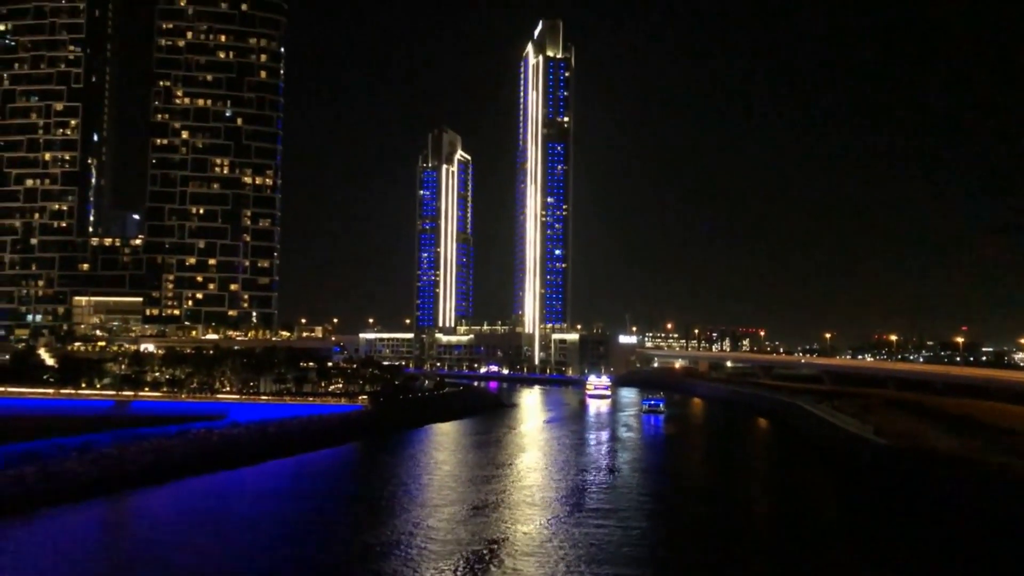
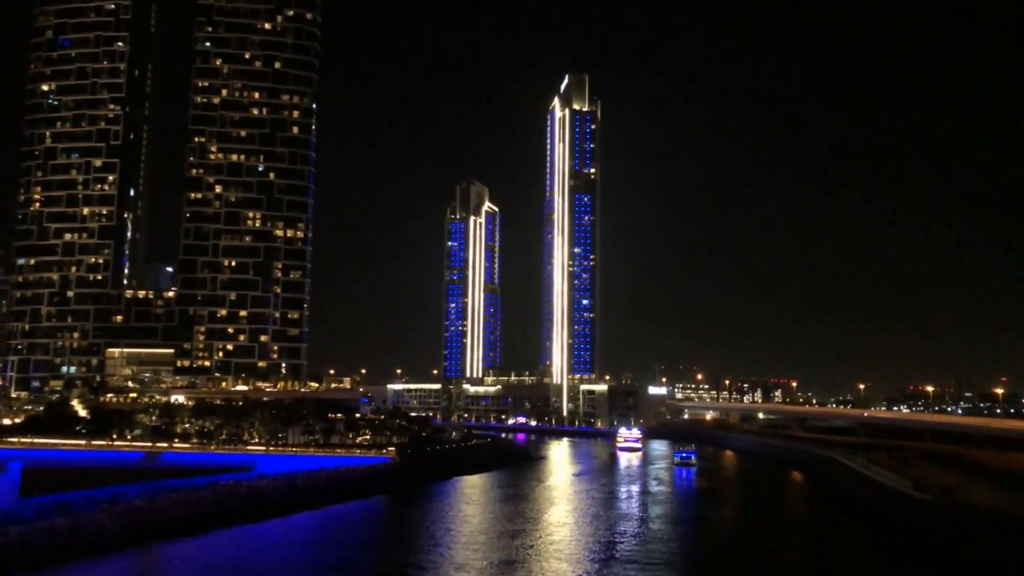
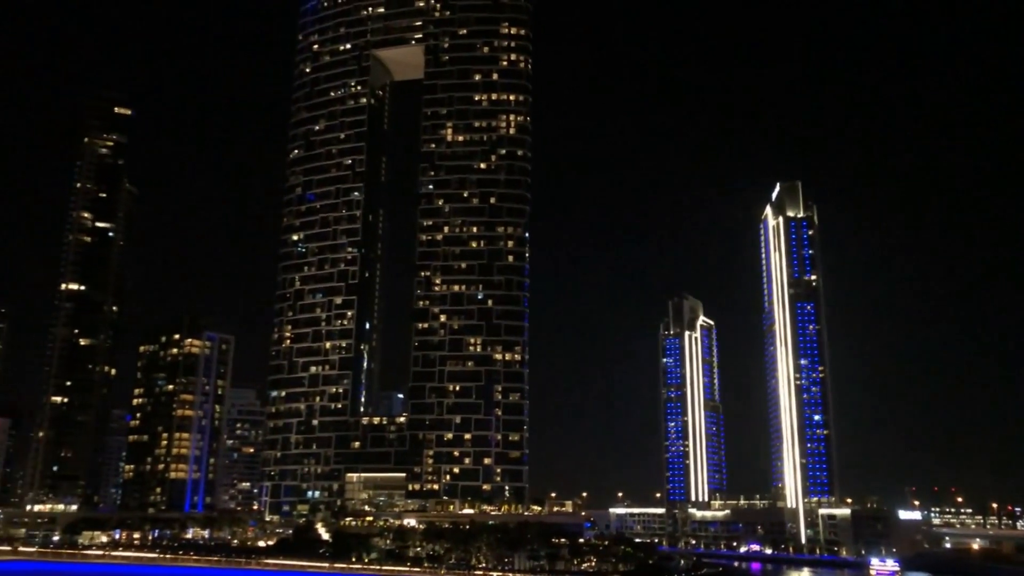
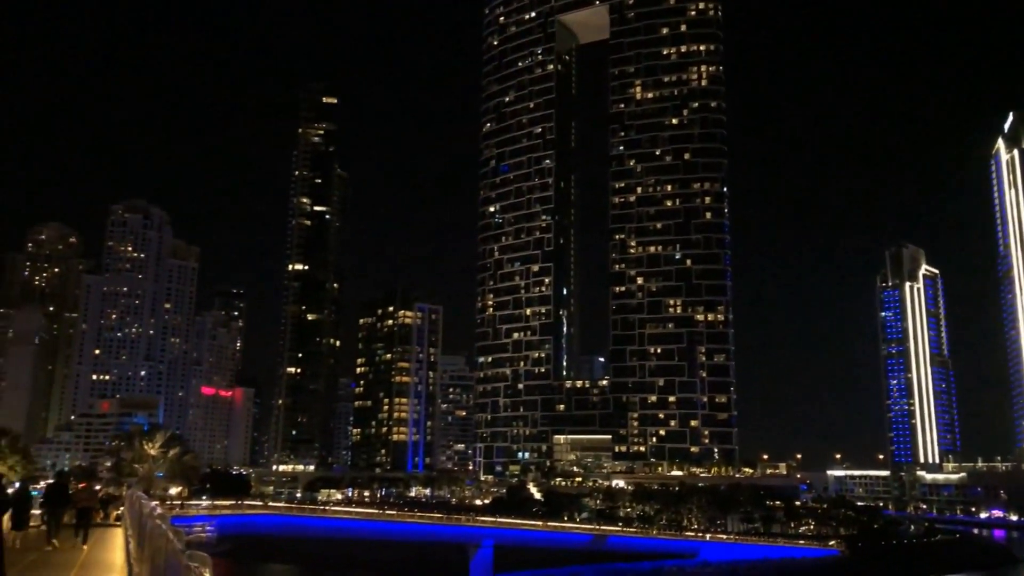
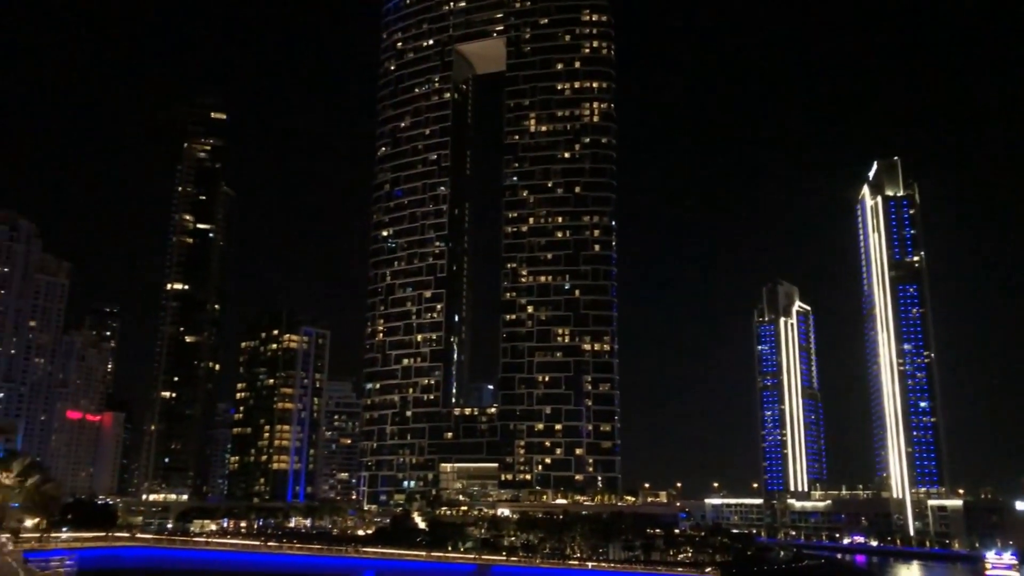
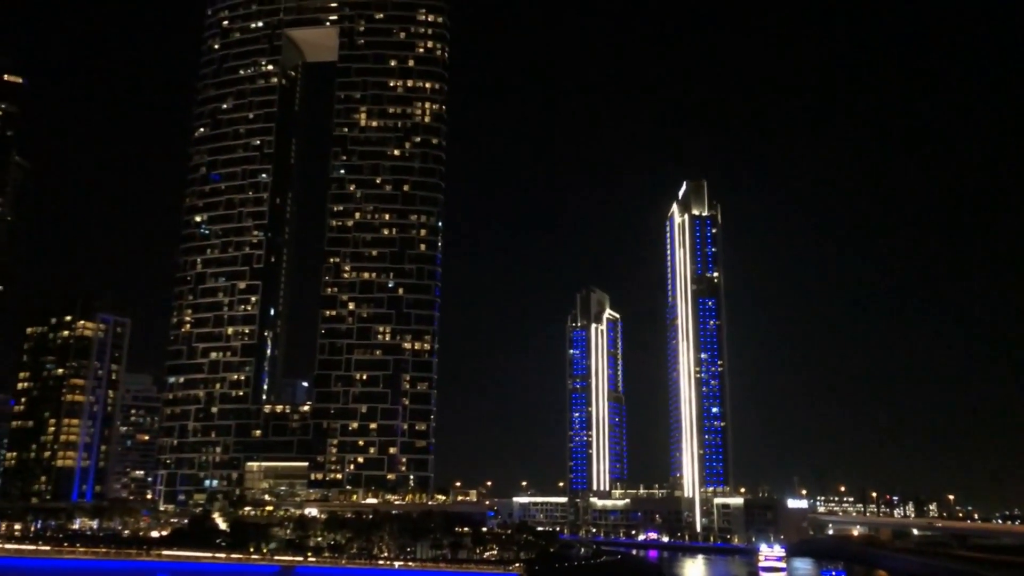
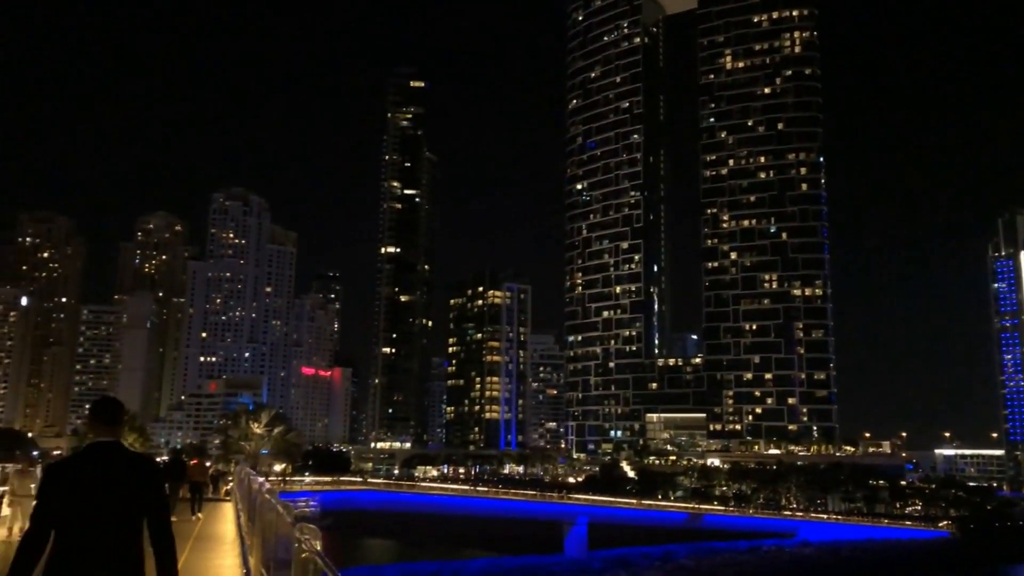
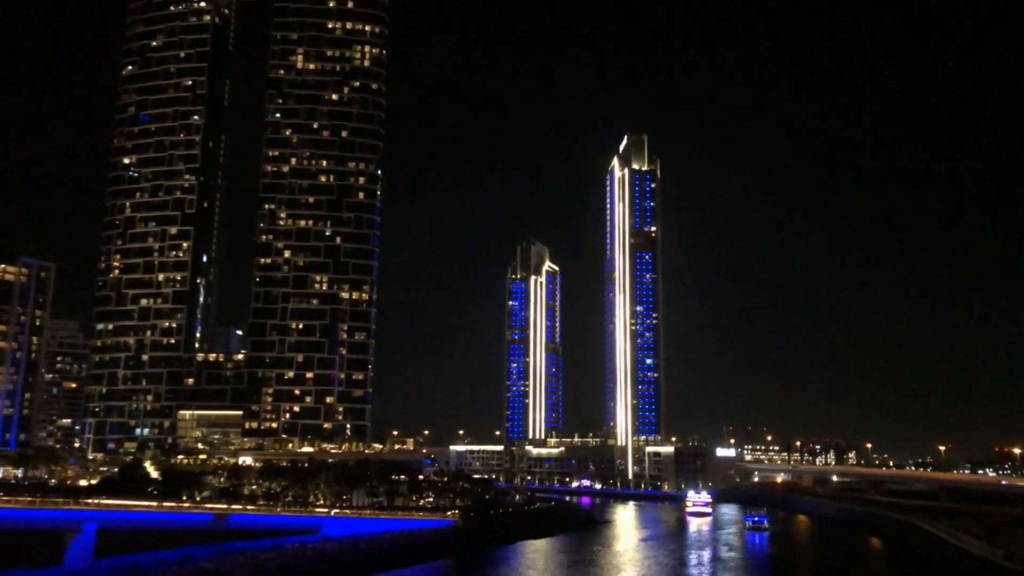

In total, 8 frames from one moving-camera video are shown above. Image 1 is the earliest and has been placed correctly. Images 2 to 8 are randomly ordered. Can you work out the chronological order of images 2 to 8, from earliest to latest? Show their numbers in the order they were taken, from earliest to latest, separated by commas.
2, 8, 6, 3, 5, 4, 7
